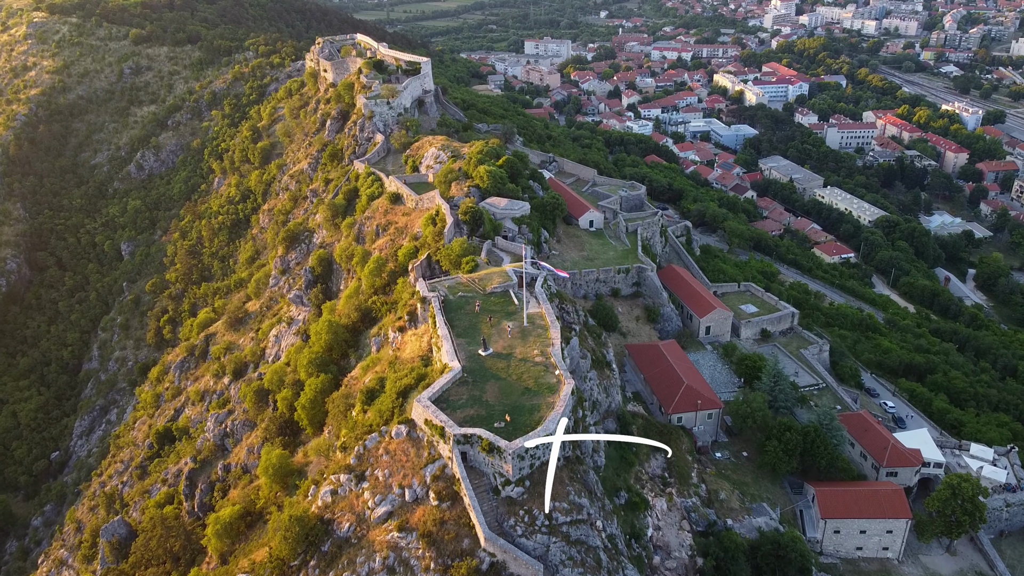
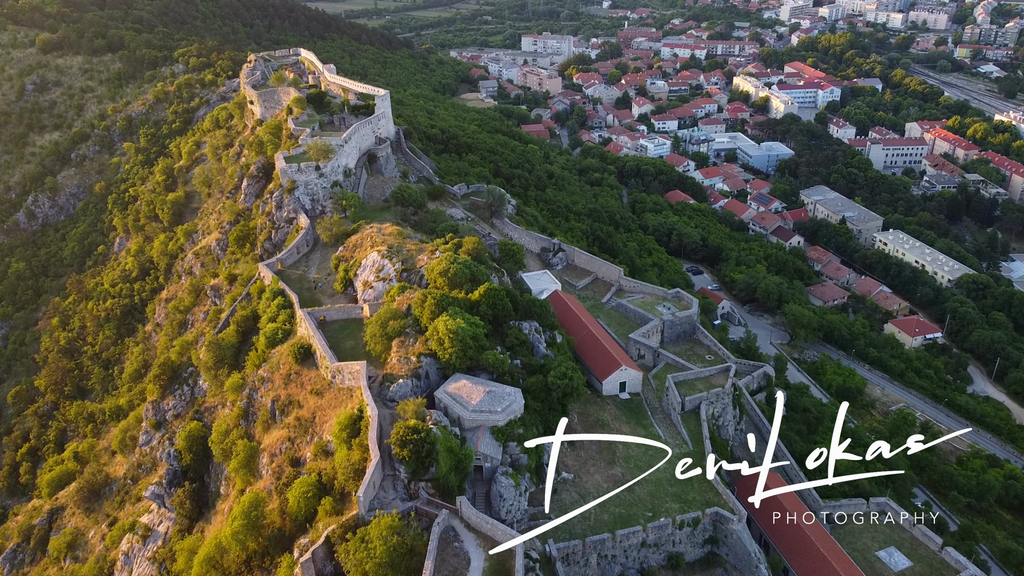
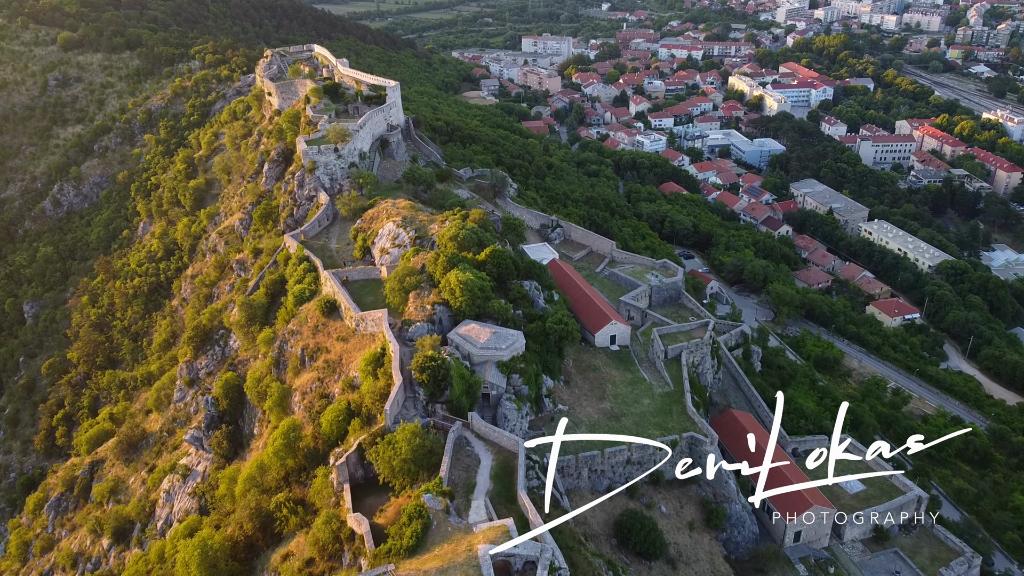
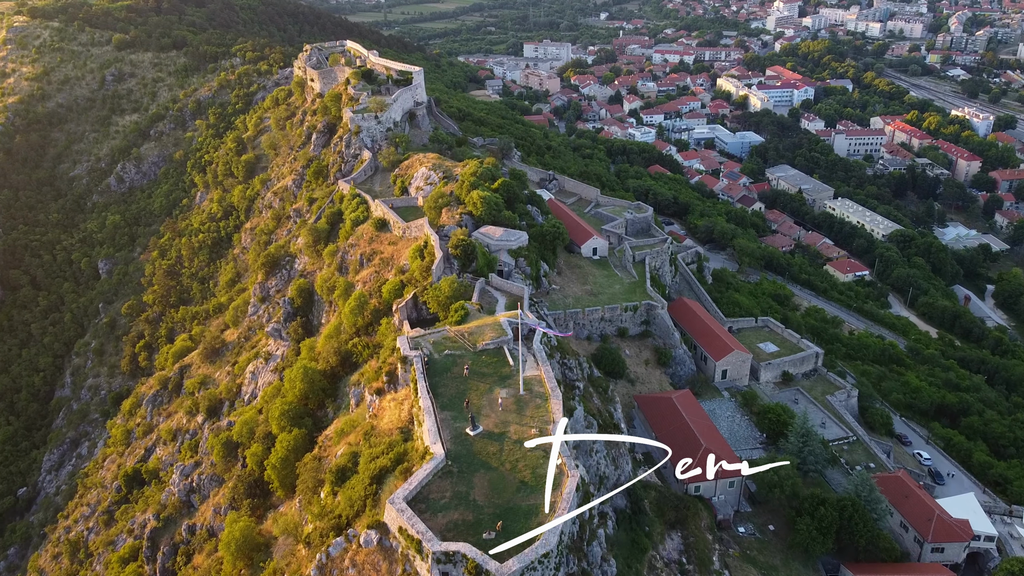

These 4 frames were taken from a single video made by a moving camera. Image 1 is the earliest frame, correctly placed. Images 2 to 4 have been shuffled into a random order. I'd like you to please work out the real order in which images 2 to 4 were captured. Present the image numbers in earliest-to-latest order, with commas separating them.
4, 3, 2
